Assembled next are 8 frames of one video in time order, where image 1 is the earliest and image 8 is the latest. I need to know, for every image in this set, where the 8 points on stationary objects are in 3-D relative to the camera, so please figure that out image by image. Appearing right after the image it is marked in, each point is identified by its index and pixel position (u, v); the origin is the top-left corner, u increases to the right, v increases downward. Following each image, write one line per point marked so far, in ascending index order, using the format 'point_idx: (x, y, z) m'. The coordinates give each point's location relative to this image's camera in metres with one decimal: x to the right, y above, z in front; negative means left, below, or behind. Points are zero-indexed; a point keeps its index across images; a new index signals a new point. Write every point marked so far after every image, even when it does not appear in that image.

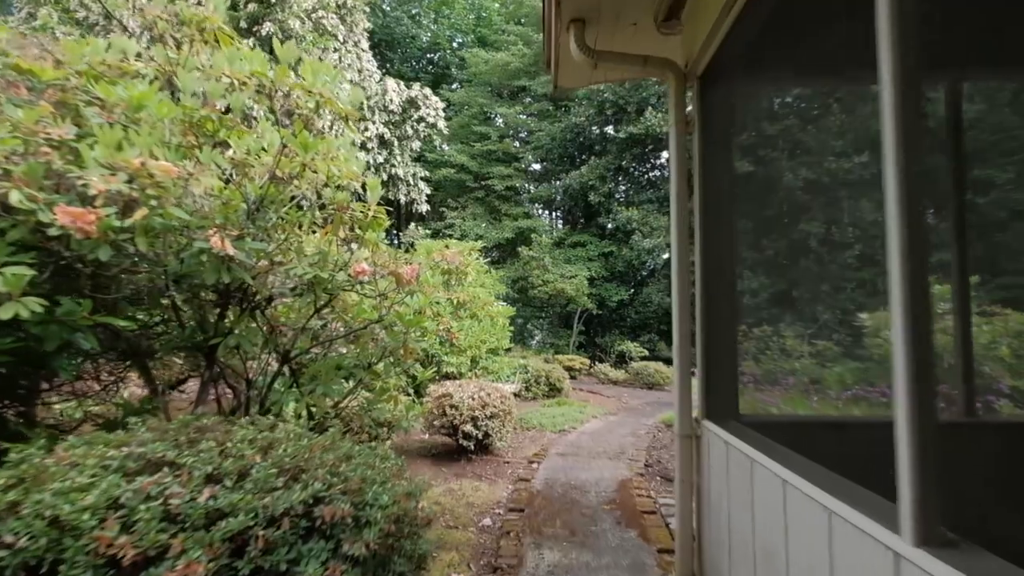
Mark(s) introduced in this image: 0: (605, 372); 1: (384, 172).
0: (+1.9, -1.7, +10.1) m
1: (-3.1, +2.8, +12.2) m
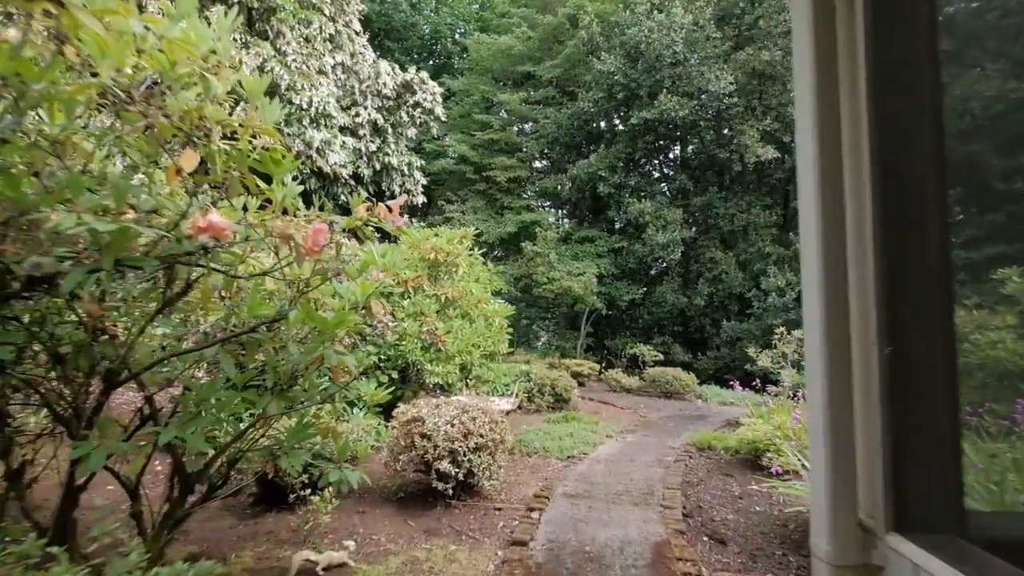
0: (+1.9, -1.7, +9.2) m
1: (-3.0, +2.8, +11.3) m
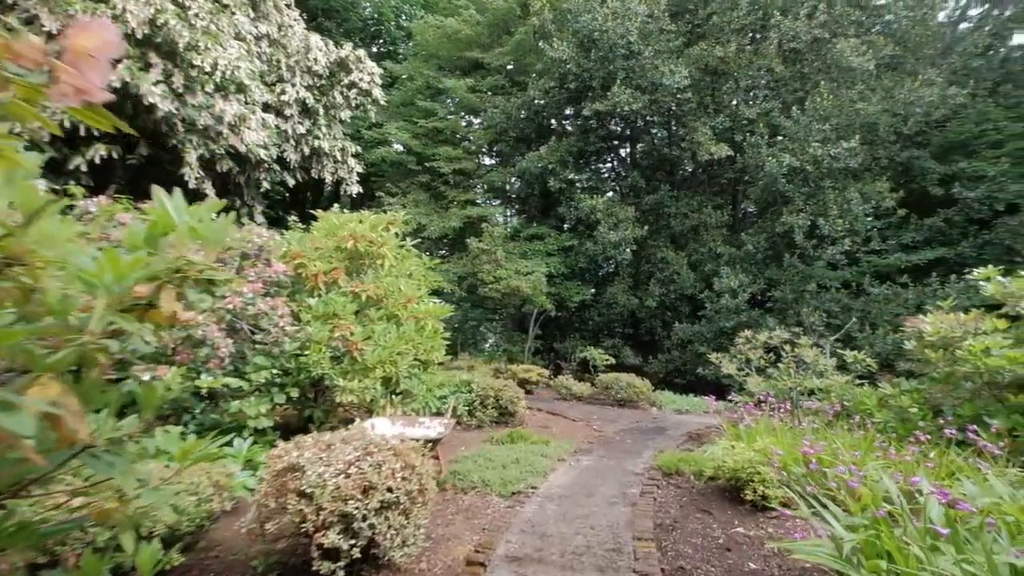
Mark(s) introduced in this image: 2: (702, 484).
0: (+0.9, -1.7, +8.5) m
1: (-4.1, +2.9, +10.1) m
2: (+1.3, -1.4, +3.5) m
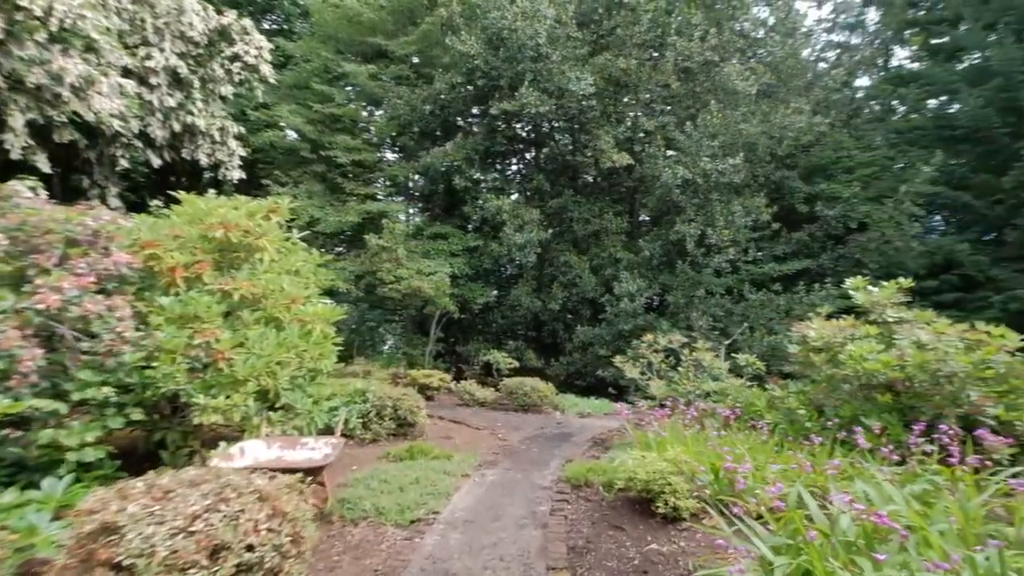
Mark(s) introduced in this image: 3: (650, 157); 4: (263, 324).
0: (-0.7, -1.7, +8.2) m
1: (-5.9, +2.9, +8.8) m
2: (+0.7, -1.4, +3.4) m
3: (+3.1, +2.9, +11.3) m
4: (-2.0, -0.3, +4.0) m
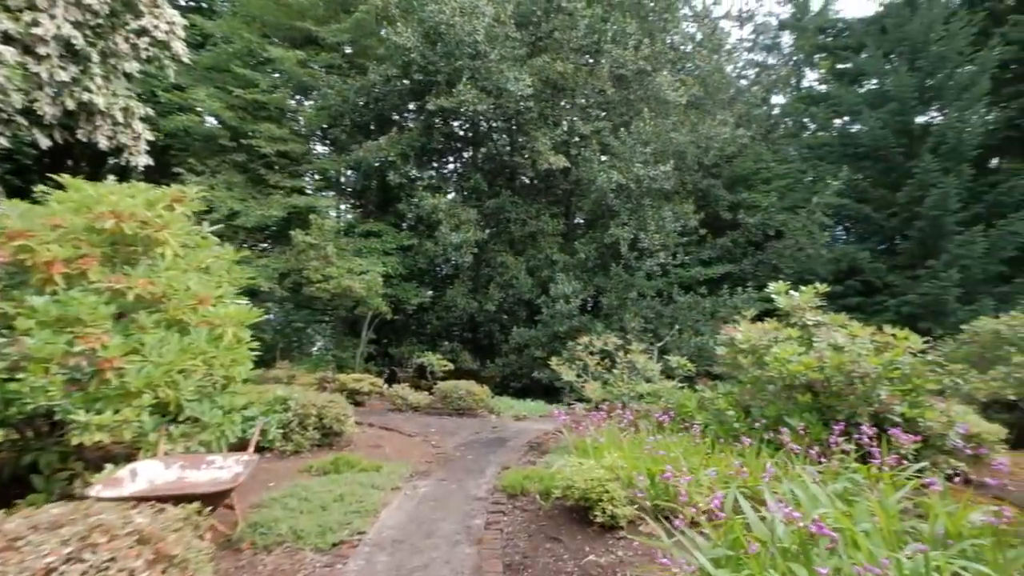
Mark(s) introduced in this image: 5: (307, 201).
0: (-1.7, -1.7, +7.9) m
1: (-6.9, +3.0, +7.9) m
2: (+0.2, -1.4, +3.3) m
3: (+1.7, +2.9, +11.5) m
4: (-2.4, -0.3, +3.6) m
5: (-4.5, +1.9, +11.1) m
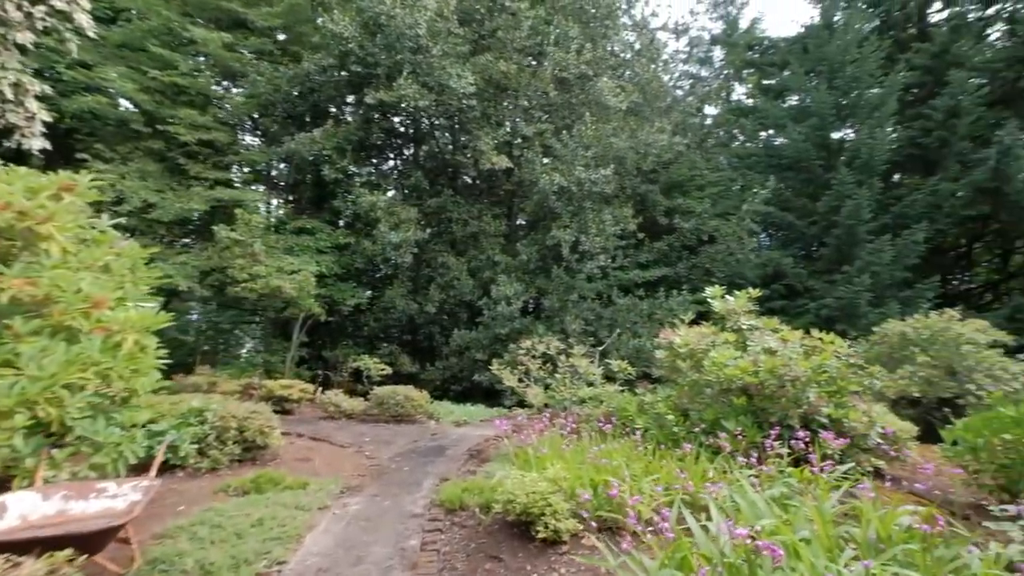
0: (-2.6, -1.7, +7.5) m
1: (-7.7, +3.0, +6.9) m
2: (-0.1, -1.4, +3.1) m
3: (+0.4, +2.9, +11.4) m
4: (-2.8, -0.3, +3.1) m
5: (-5.7, +1.9, +10.4) m
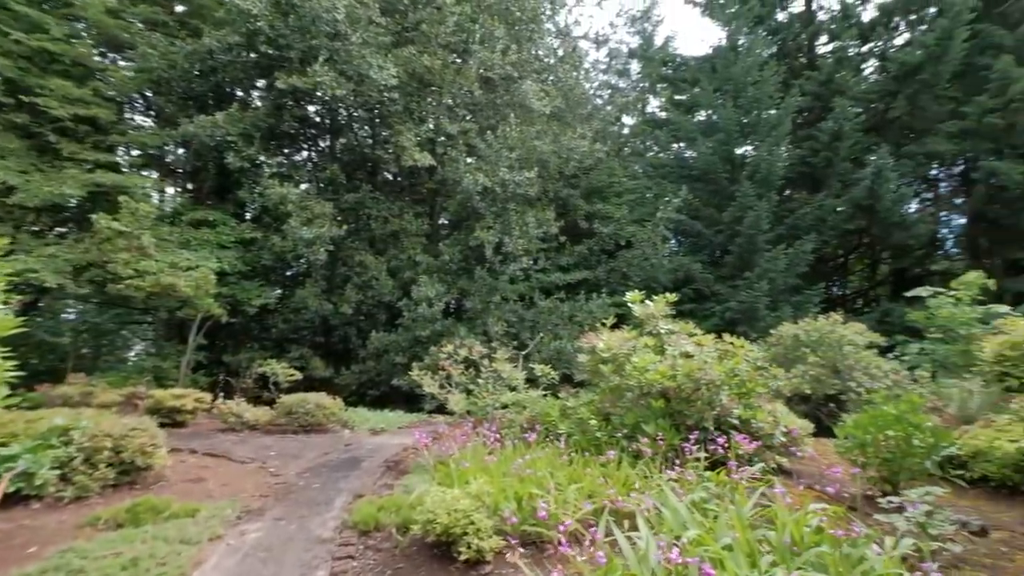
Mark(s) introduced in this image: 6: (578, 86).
0: (-3.7, -1.7, +6.8) m
1: (-8.6, +3.1, +5.4) m
2: (-0.6, -1.5, +2.9) m
3: (-1.3, +2.8, +11.2) m
4: (-3.2, -0.3, +2.5) m
5: (-7.2, +2.0, +9.2) m
6: (+1.7, +5.2, +13.0) m
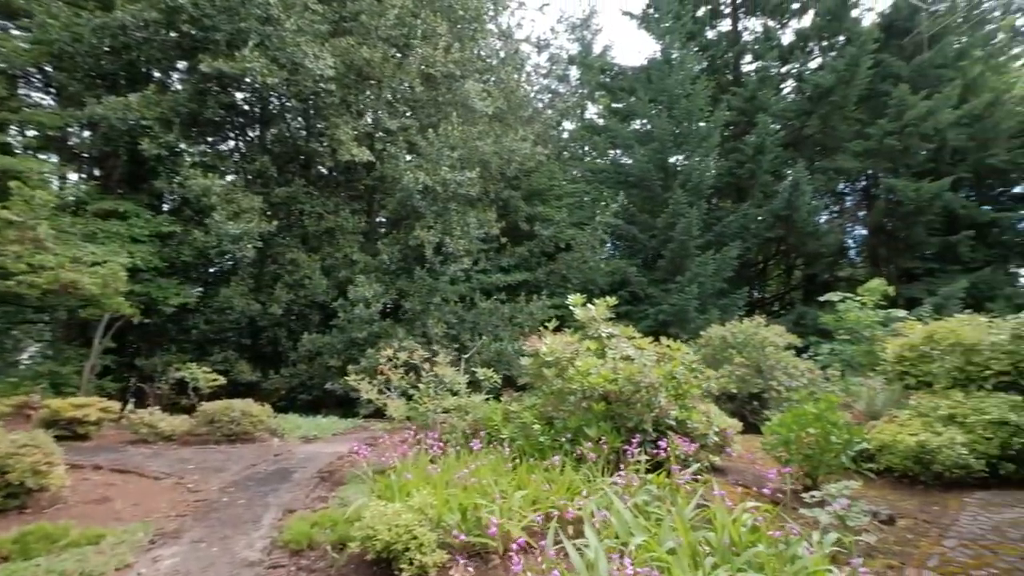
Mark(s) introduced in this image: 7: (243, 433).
0: (-4.5, -1.7, +6.2) m
1: (-9.1, +3.1, +4.3) m
2: (-0.9, -1.5, +2.7) m
3: (-2.6, +2.8, +10.9) m
4: (-3.5, -0.3, +2.0) m
5: (-8.2, +2.0, +8.2) m
6: (+0.3, +5.2, +13.0) m
7: (-3.4, -1.8, +6.3) m
